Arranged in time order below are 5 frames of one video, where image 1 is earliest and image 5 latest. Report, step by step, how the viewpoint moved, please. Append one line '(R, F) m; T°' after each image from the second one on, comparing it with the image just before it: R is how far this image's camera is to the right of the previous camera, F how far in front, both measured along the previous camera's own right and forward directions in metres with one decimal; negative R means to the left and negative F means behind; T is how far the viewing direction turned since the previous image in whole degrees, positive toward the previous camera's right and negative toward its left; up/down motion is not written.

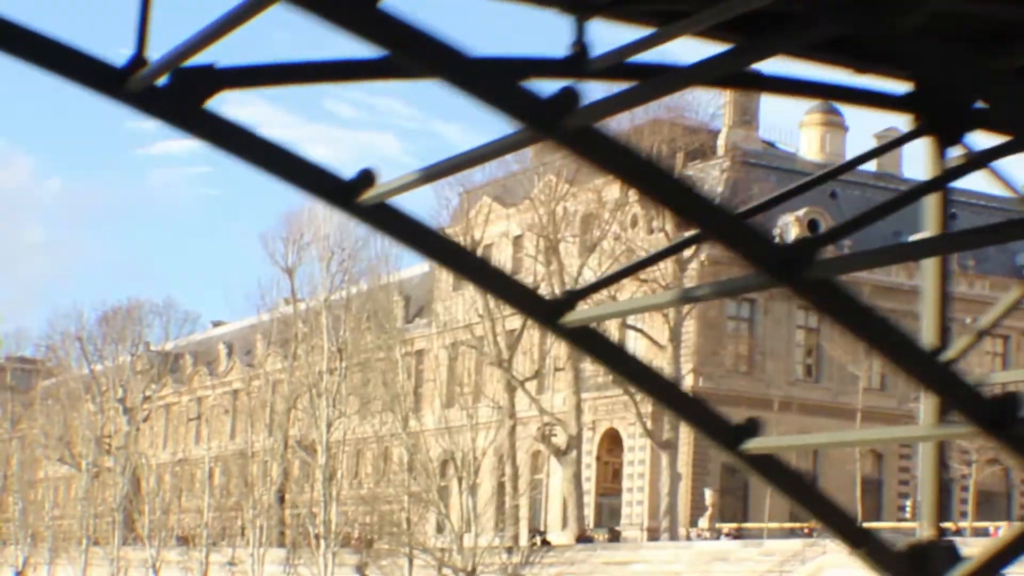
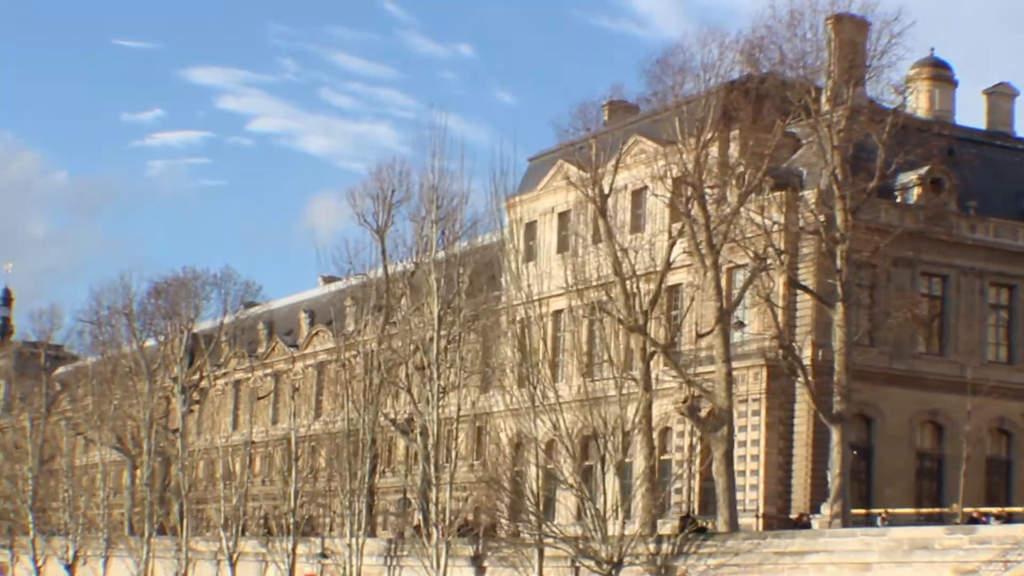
(-2.7, +5.4) m; 0°
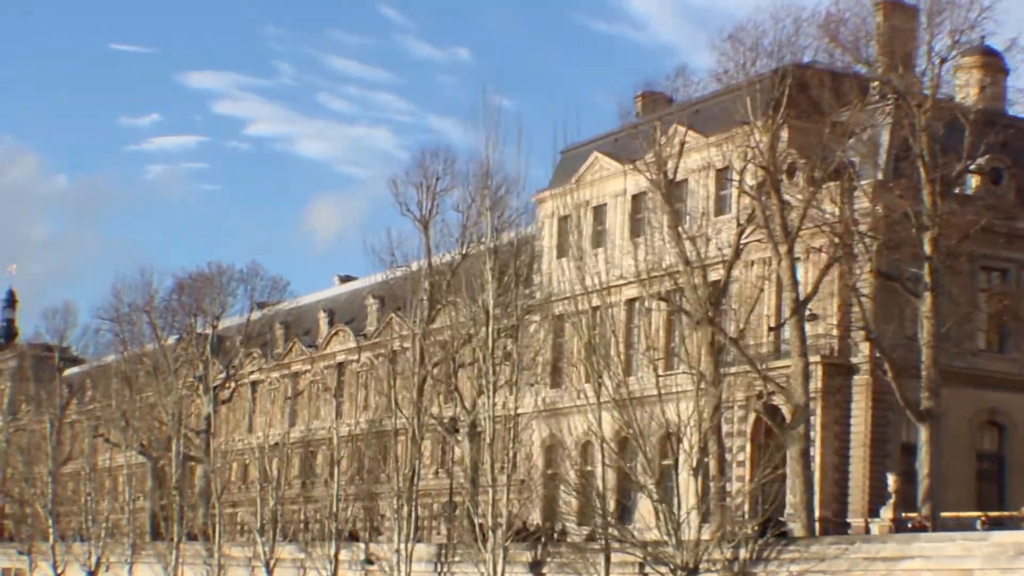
(-1.2, +2.4) m; 0°
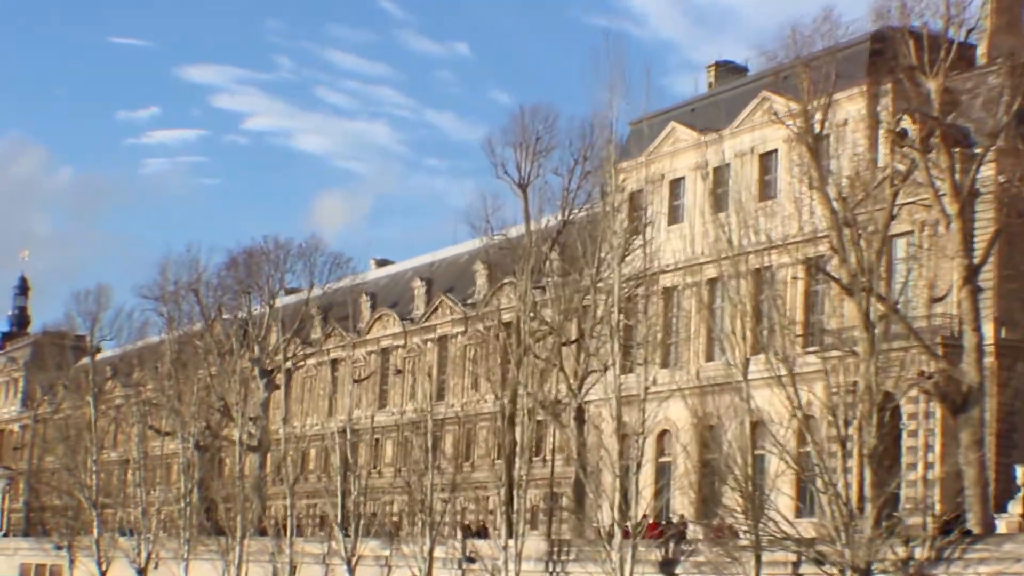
(-2.2, +4.4) m; 0°
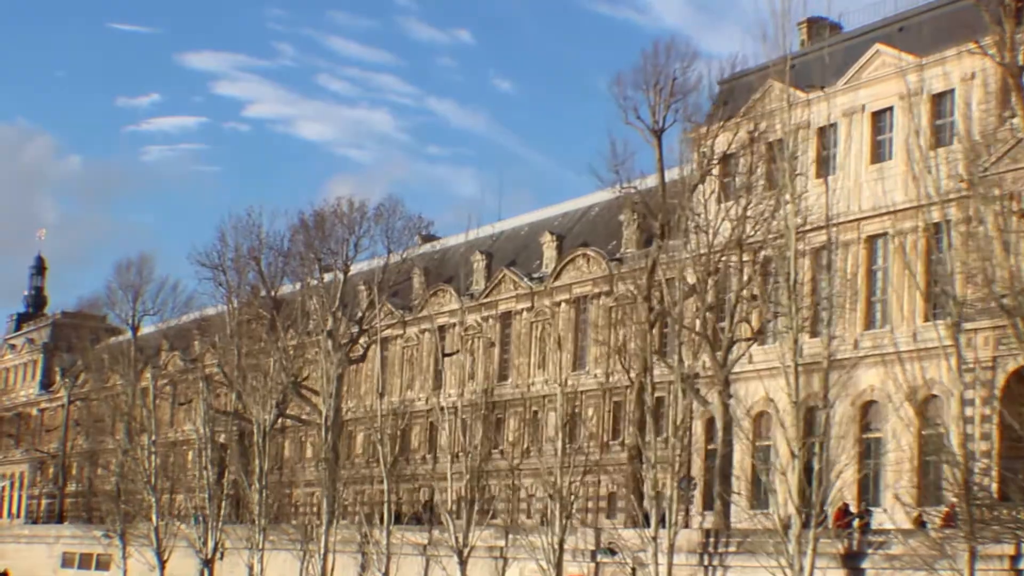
(-2.4, +4.7) m; 0°
